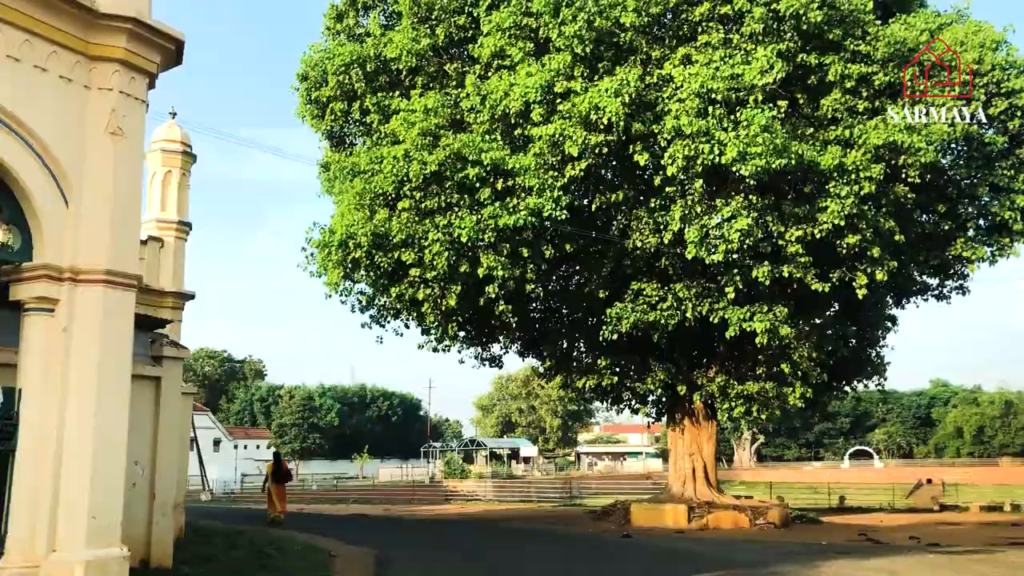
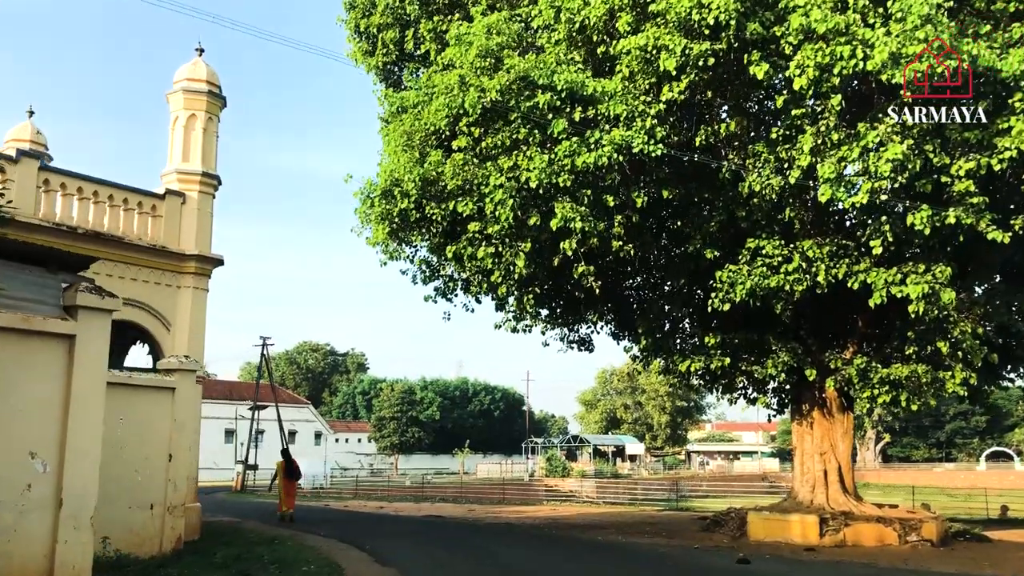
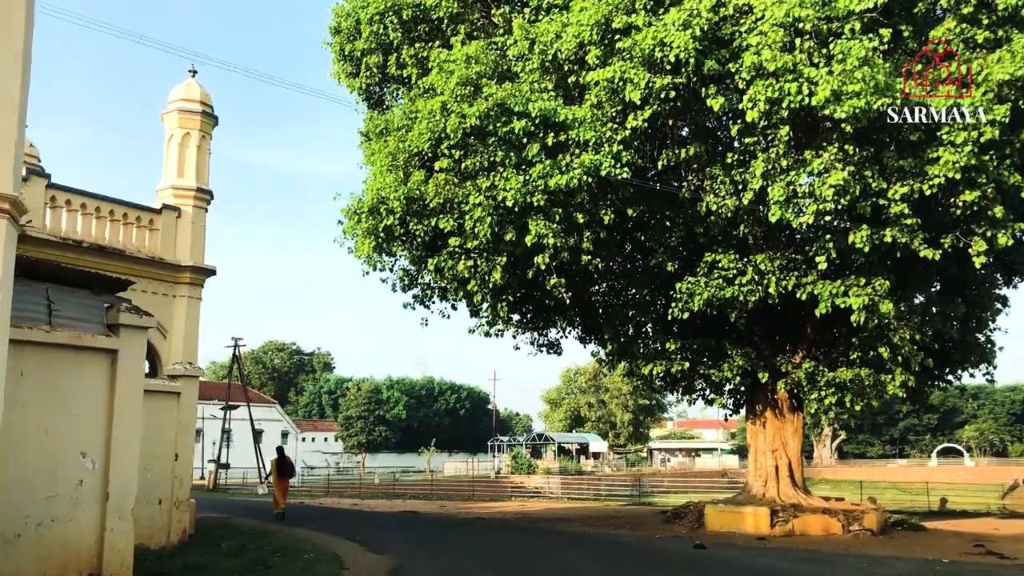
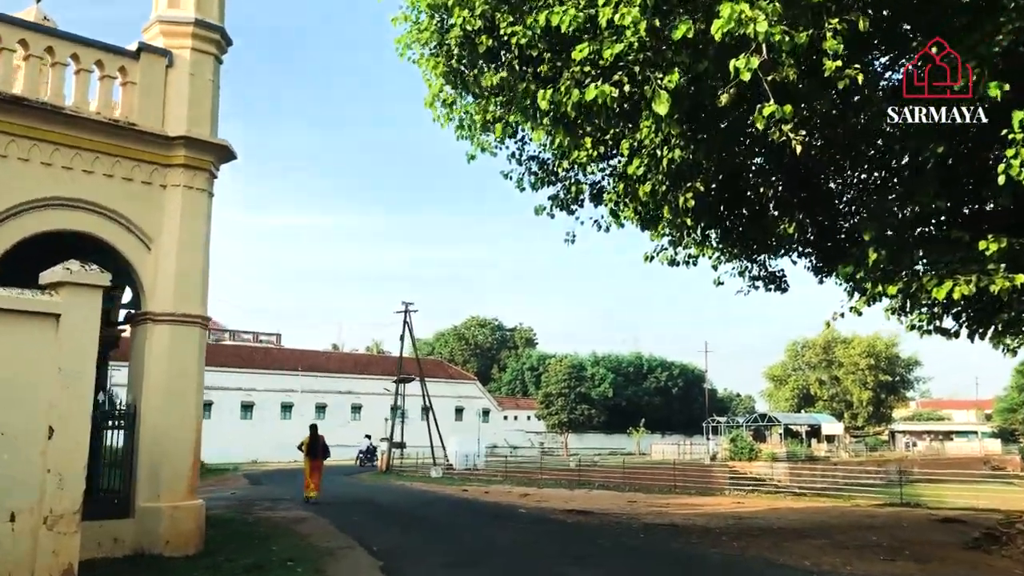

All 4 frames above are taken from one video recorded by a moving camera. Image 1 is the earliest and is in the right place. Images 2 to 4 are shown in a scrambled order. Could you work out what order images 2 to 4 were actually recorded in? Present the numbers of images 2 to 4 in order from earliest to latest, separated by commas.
3, 2, 4
